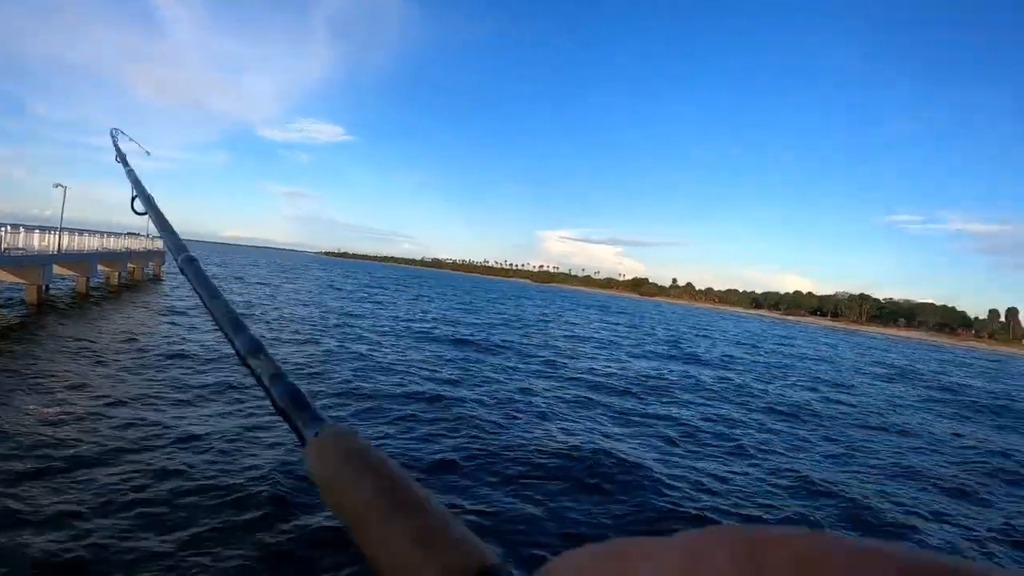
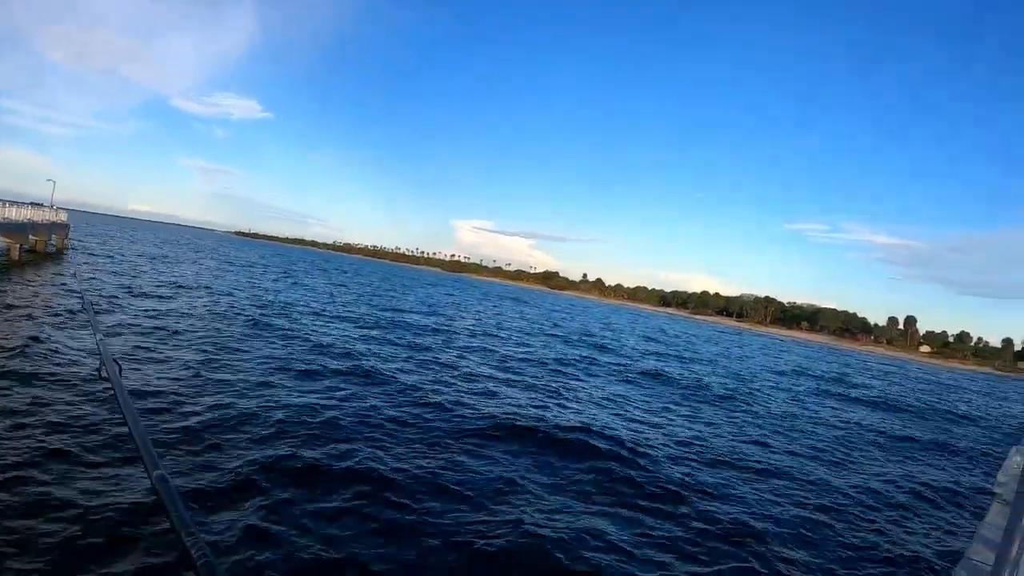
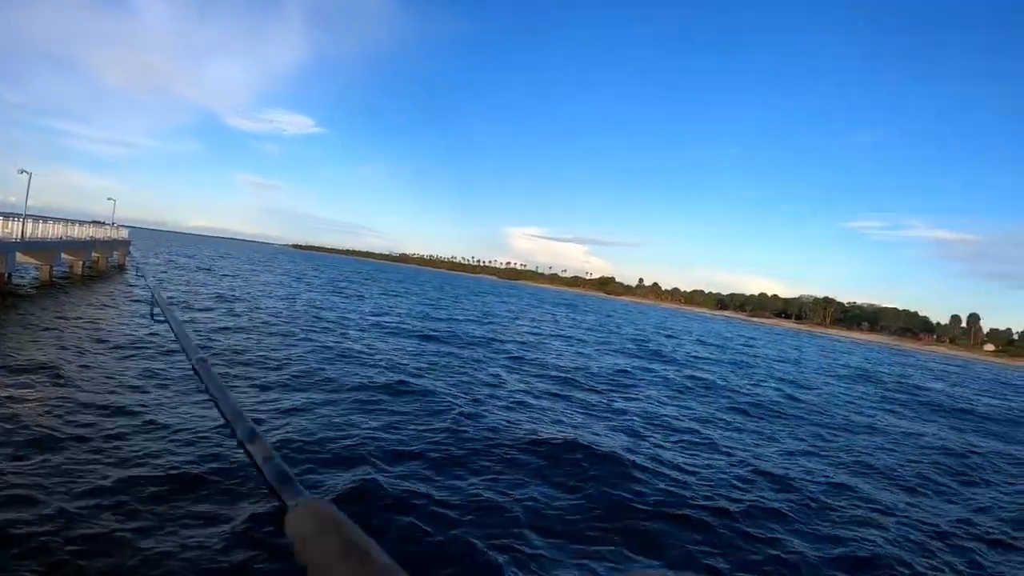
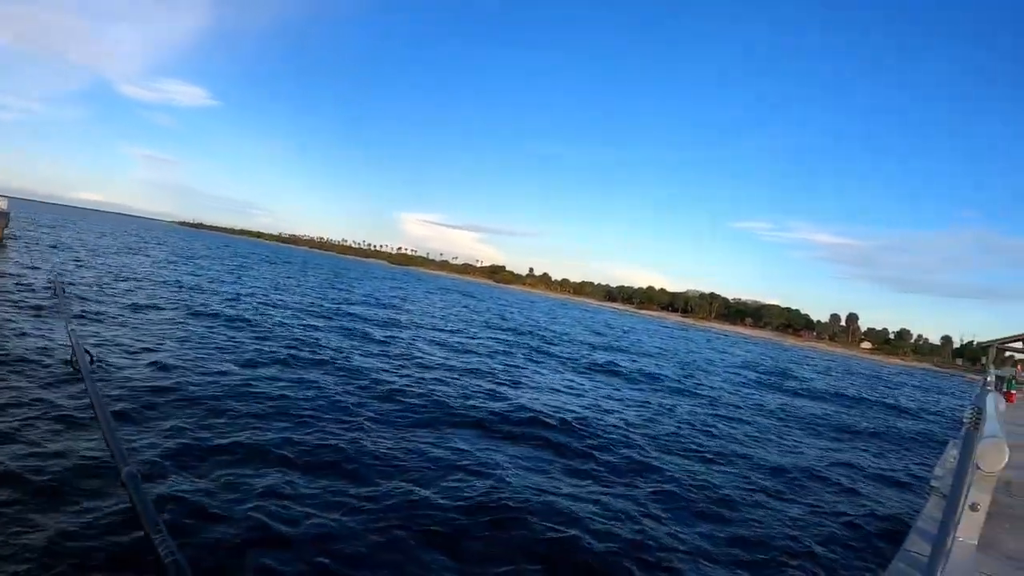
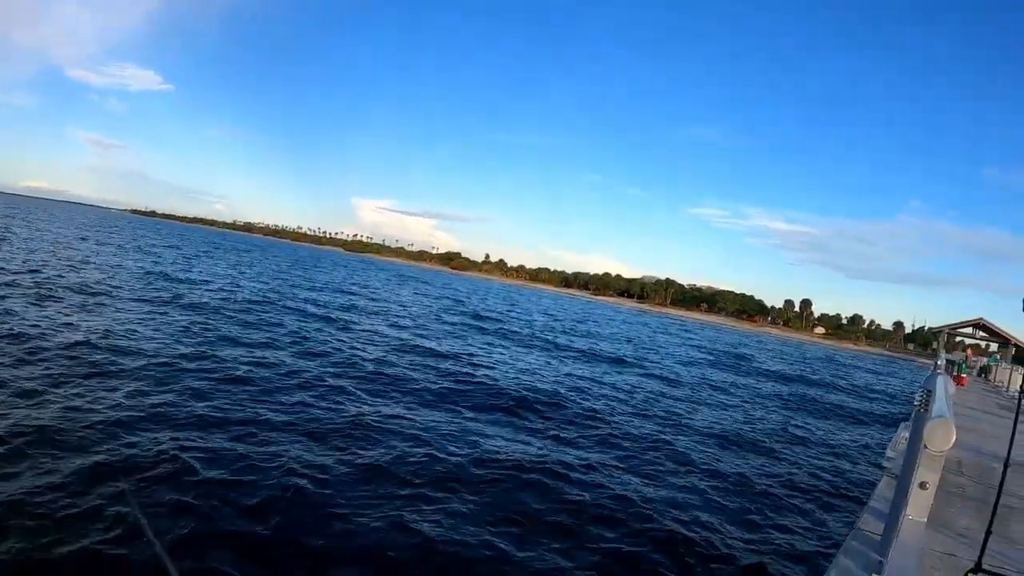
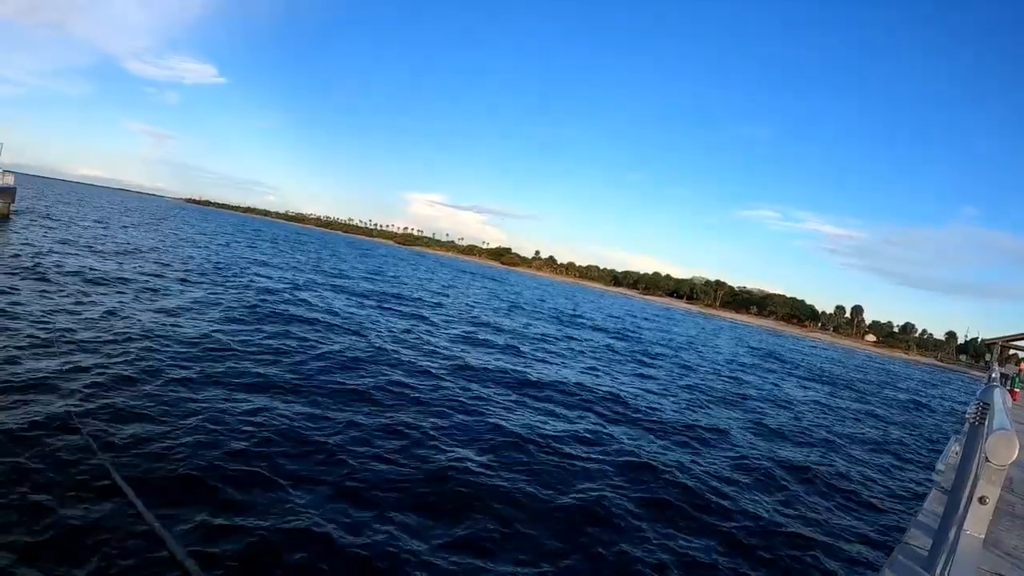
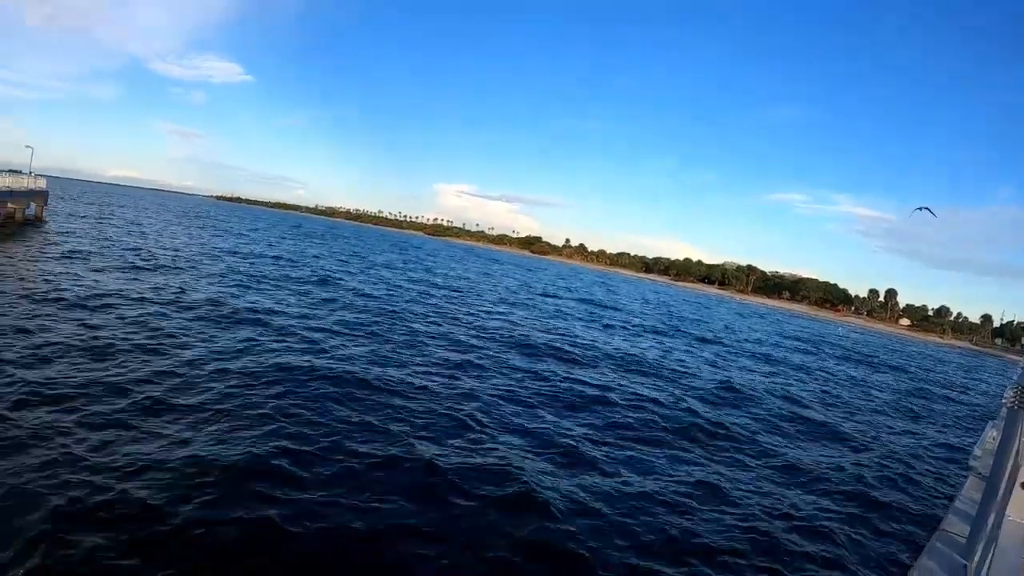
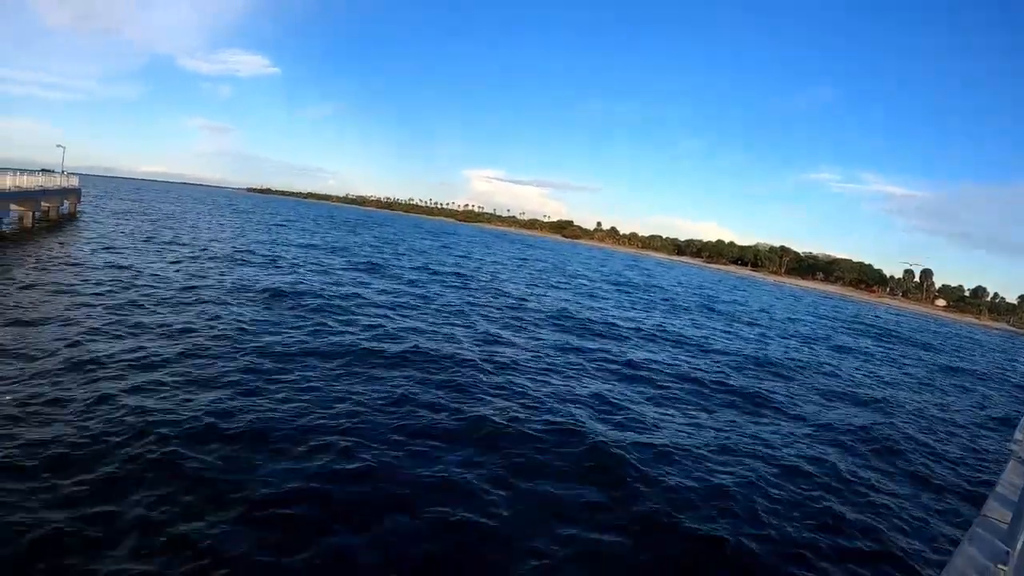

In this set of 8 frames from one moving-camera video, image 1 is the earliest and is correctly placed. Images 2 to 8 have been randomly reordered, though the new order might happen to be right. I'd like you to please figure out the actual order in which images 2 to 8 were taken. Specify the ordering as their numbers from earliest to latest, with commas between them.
3, 2, 4, 5, 6, 7, 8
